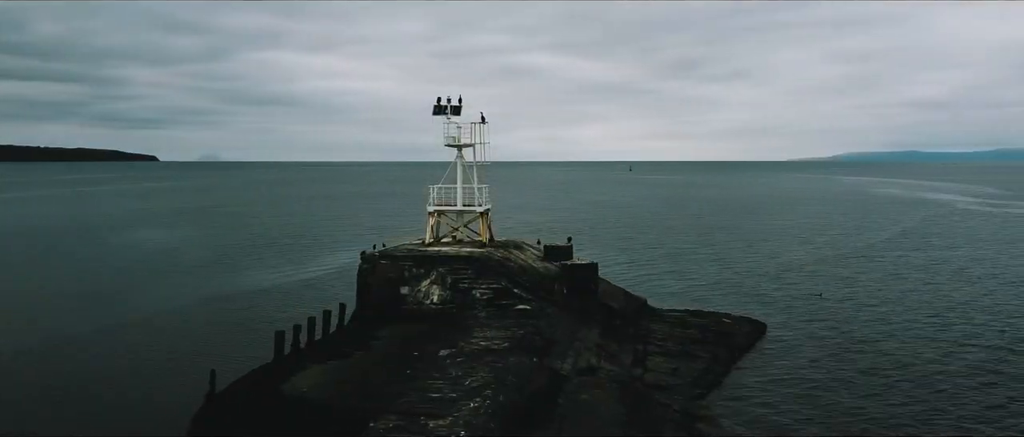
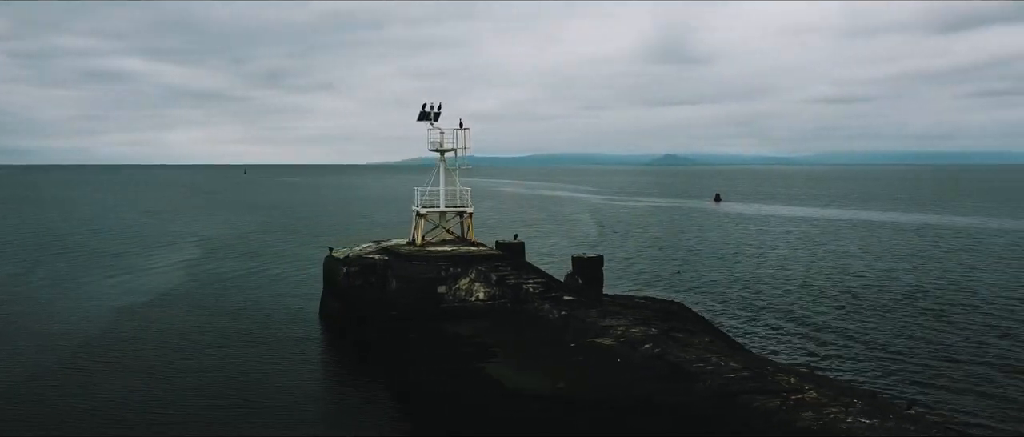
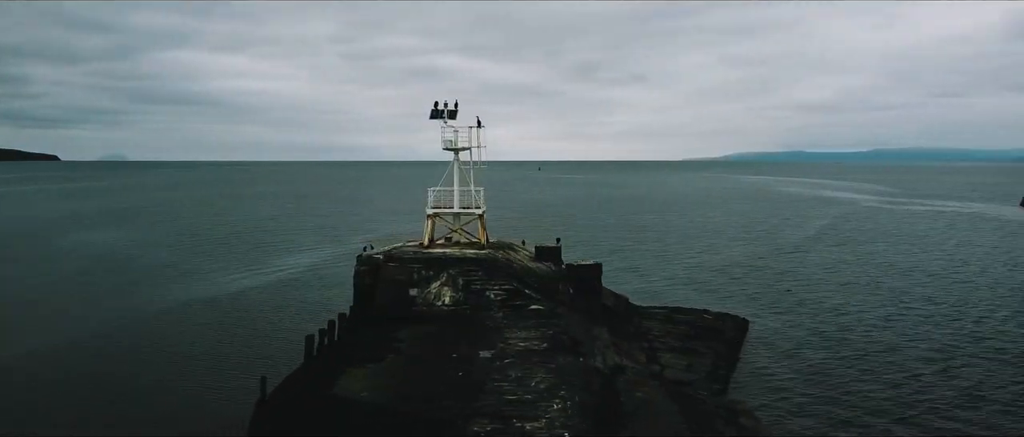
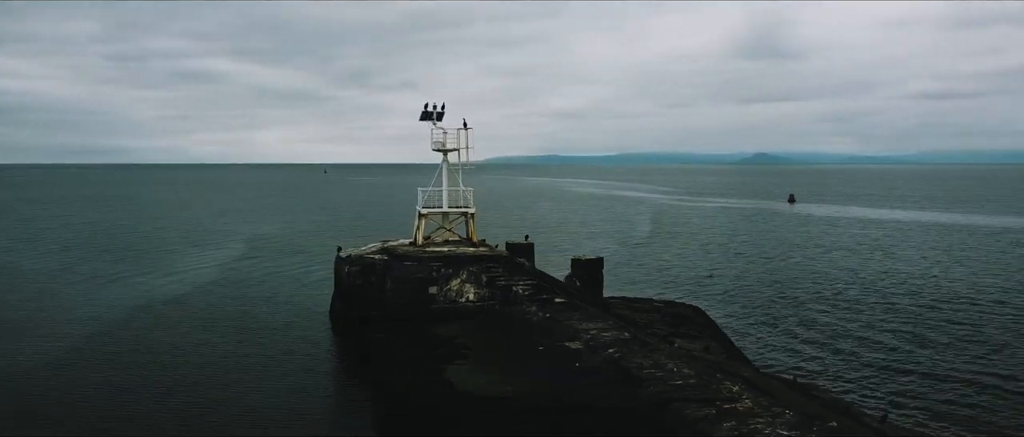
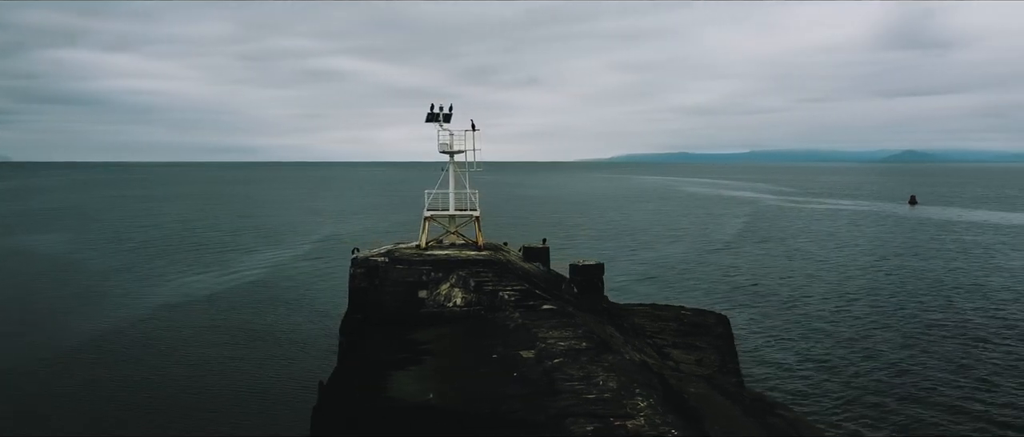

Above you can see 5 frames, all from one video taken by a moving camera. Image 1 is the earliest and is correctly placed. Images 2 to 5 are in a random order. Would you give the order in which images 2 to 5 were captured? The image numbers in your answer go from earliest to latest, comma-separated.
3, 5, 4, 2
